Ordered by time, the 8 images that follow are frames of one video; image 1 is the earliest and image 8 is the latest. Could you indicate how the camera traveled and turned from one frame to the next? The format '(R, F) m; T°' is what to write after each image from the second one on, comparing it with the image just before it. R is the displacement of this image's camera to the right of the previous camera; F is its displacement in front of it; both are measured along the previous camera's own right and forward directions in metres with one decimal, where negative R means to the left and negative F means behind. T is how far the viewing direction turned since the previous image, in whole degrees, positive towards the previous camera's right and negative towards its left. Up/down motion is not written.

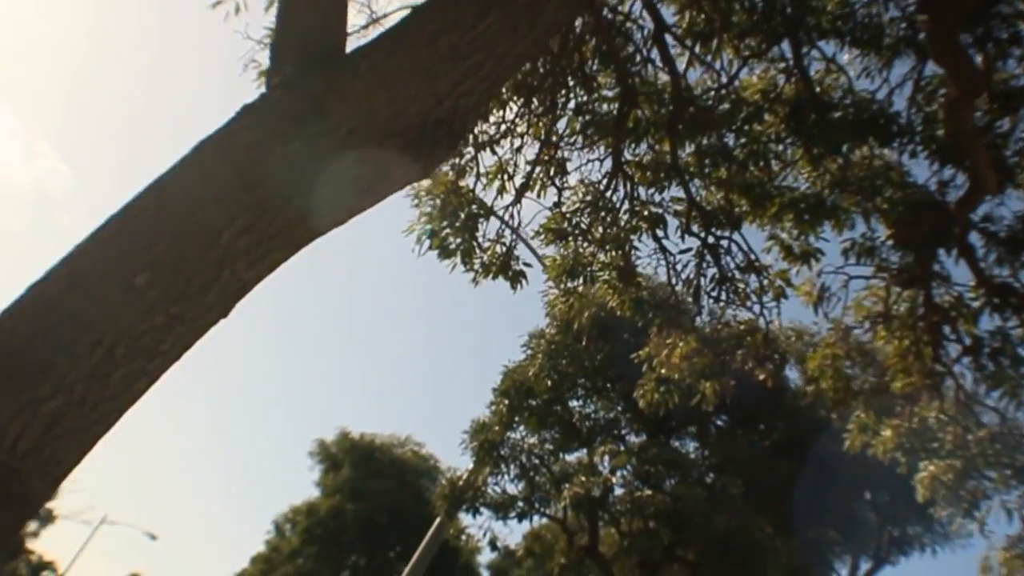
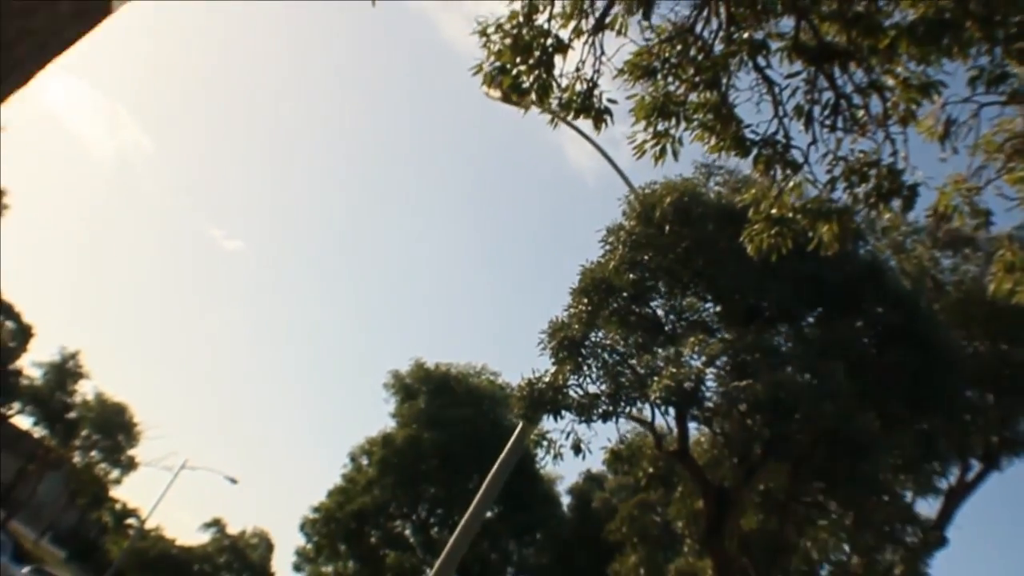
(-0.1, +0.9) m; -2°
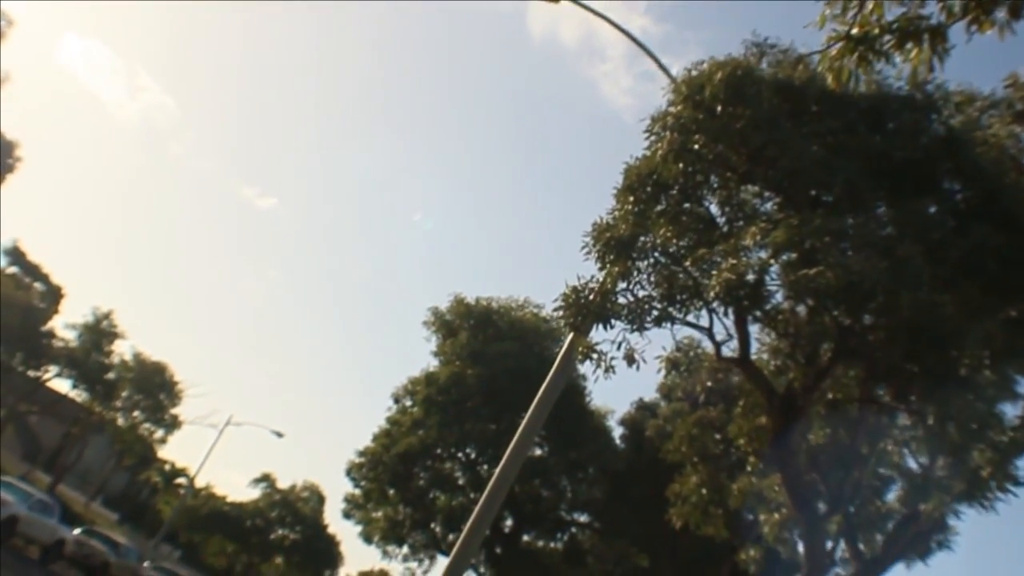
(0.0, +1.1) m; -1°
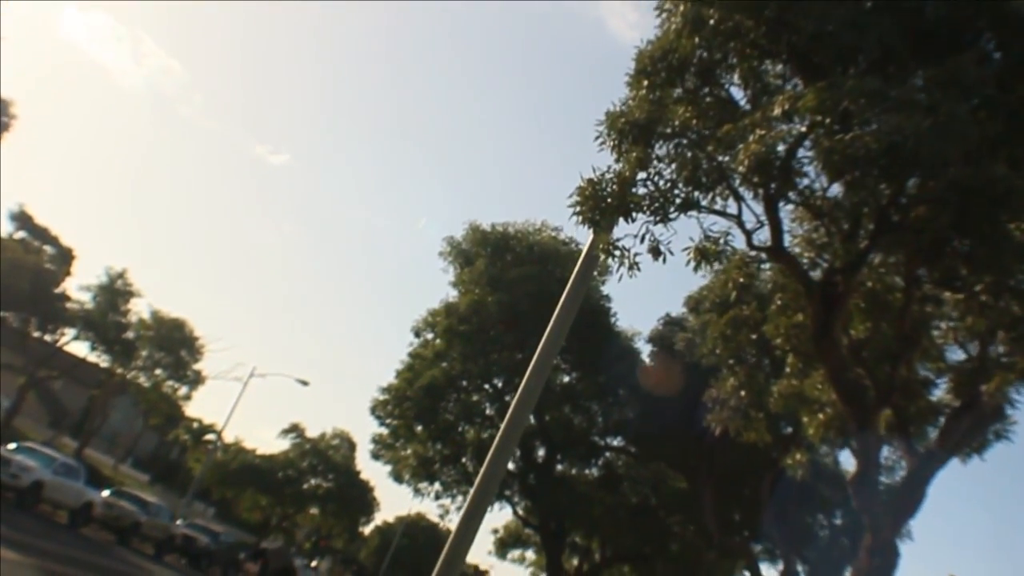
(0.0, +0.9) m; -1°
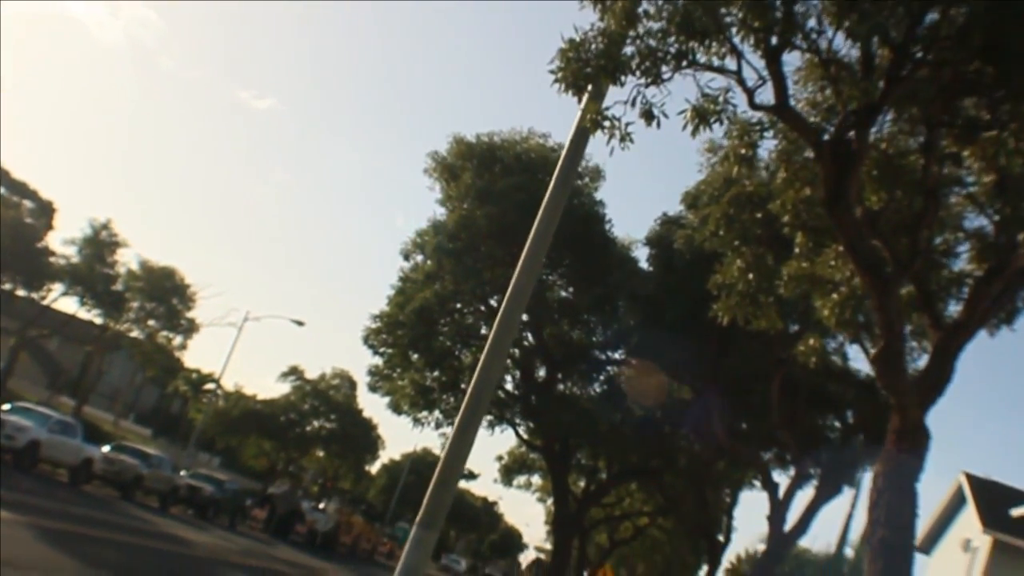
(0.0, +1.0) m; 0°
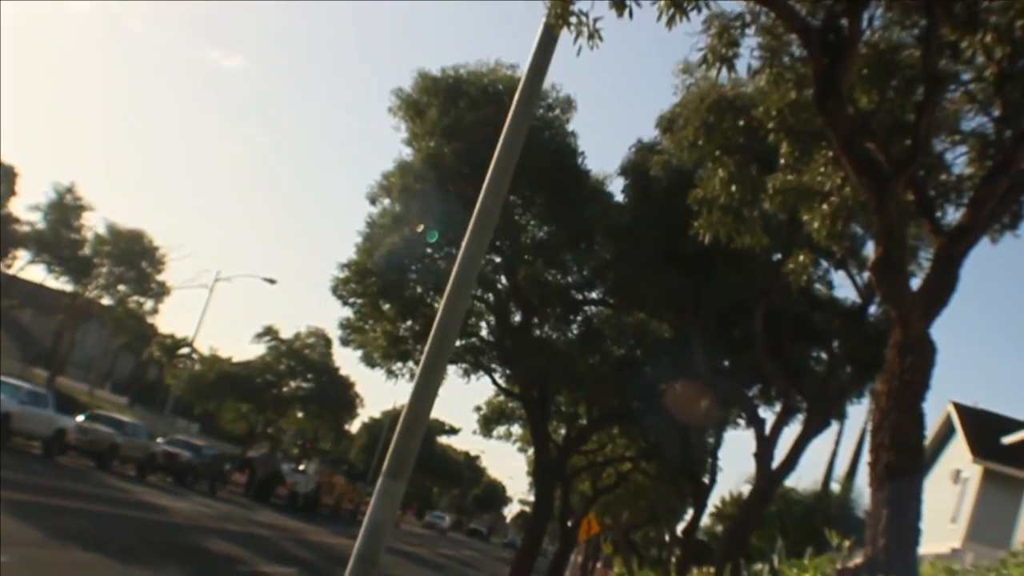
(+0.1, +1.0) m; +1°
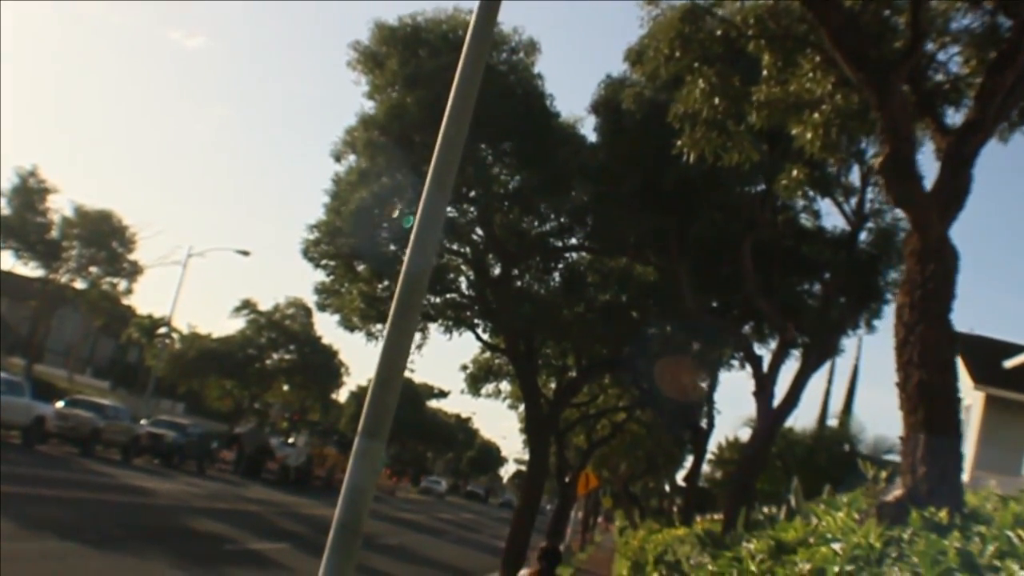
(0.0, +1.0) m; 0°
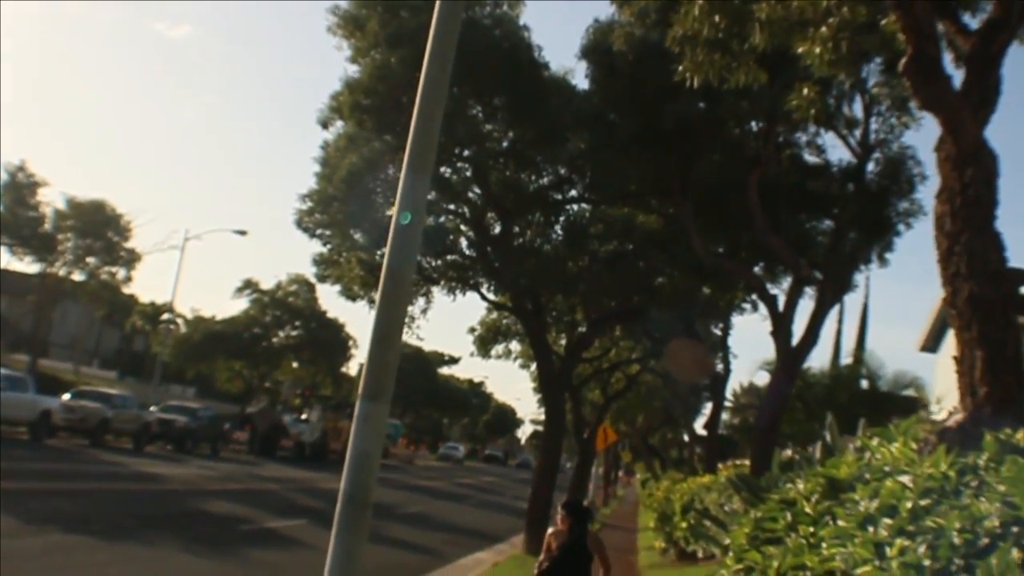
(0.0, +0.7) m; 0°
